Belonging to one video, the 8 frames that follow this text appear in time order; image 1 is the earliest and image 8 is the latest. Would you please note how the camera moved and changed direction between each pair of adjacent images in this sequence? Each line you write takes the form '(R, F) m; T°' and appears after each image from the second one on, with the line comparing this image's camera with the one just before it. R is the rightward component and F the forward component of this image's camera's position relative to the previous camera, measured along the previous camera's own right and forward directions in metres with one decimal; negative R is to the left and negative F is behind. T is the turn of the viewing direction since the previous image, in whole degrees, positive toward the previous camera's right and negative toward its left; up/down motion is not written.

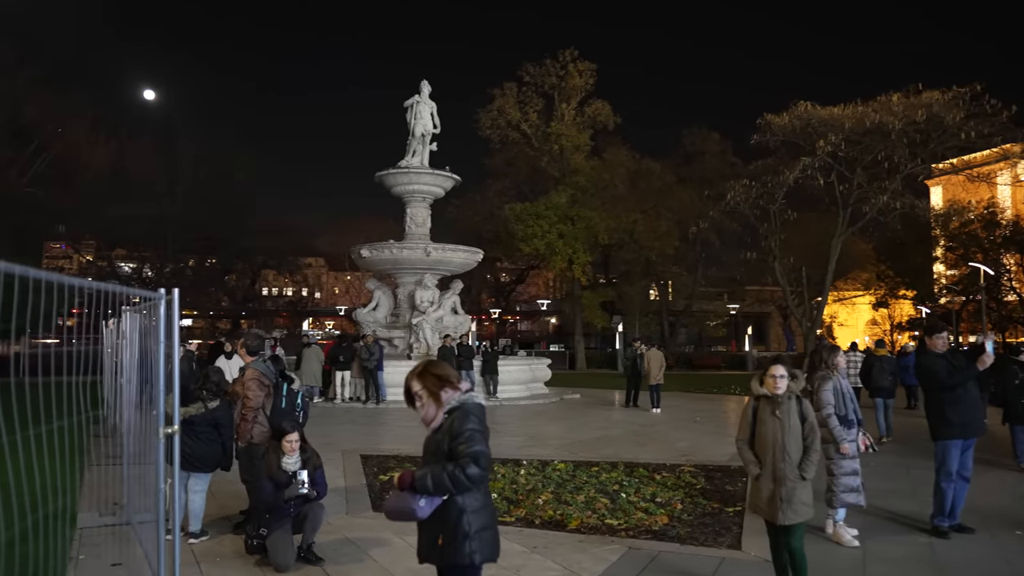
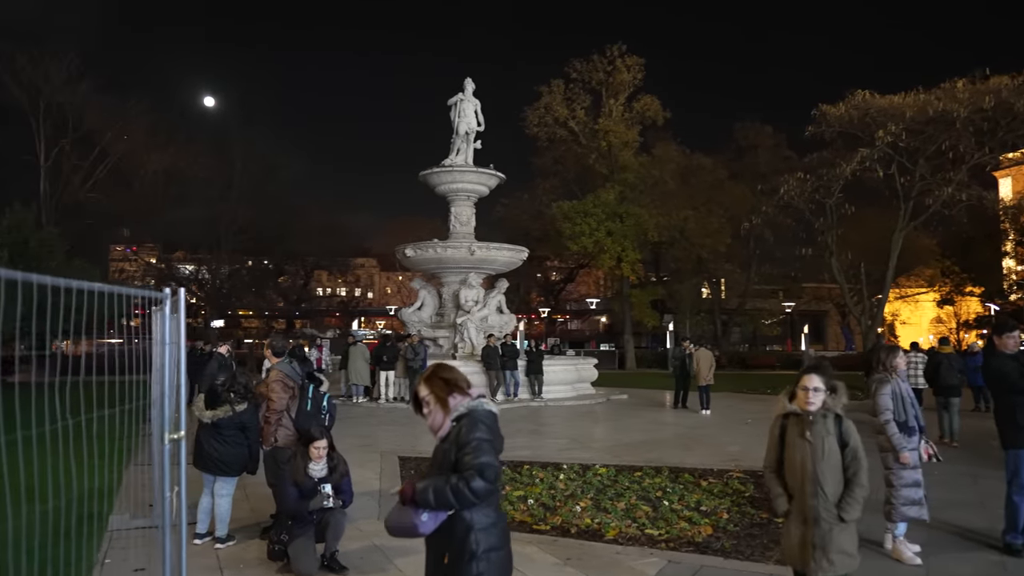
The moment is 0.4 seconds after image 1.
(+0.2, +0.3) m; -4°
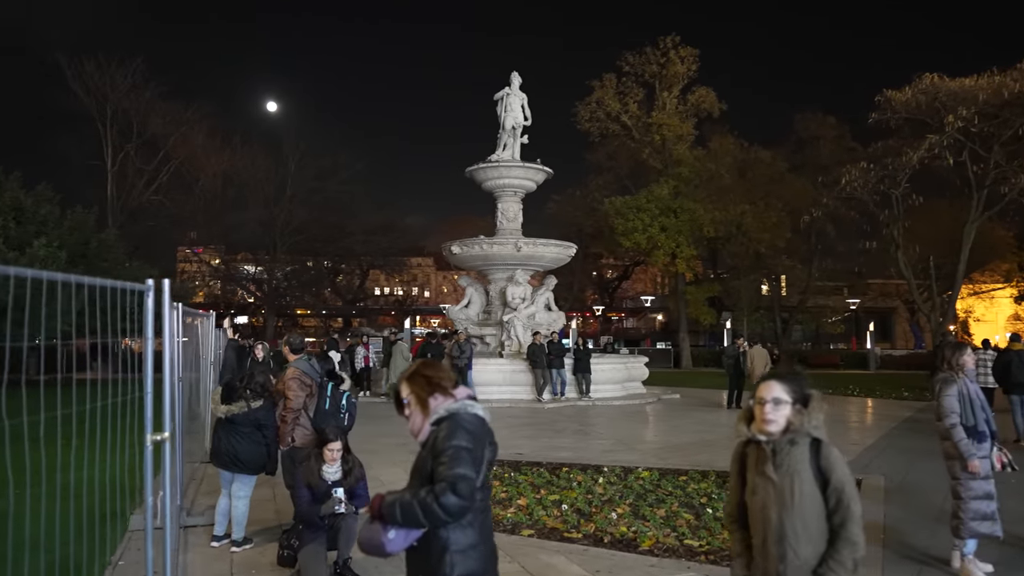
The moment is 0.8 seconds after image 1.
(+0.2, +0.4) m; -4°
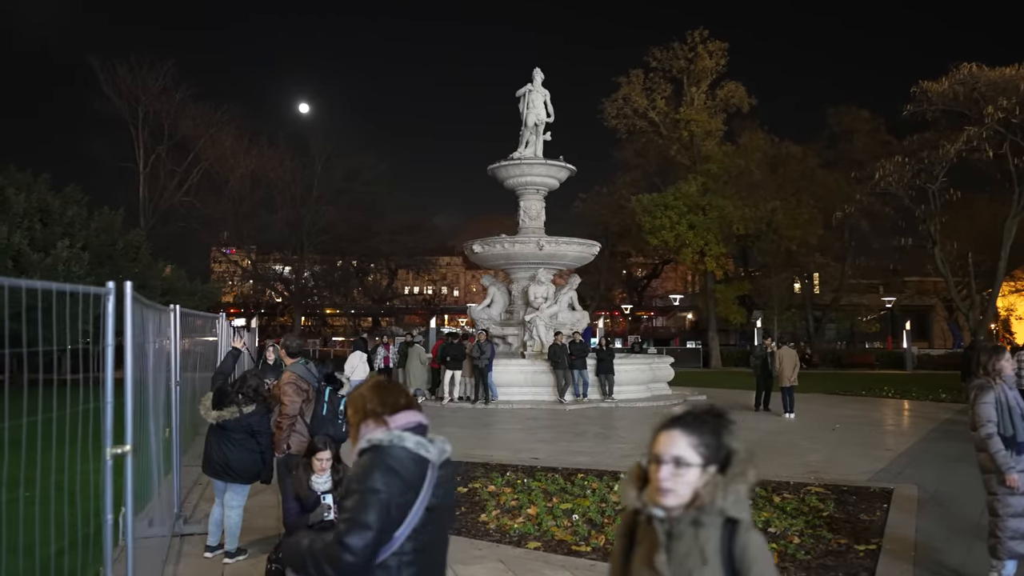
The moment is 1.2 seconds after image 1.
(+0.2, +0.3) m; -2°
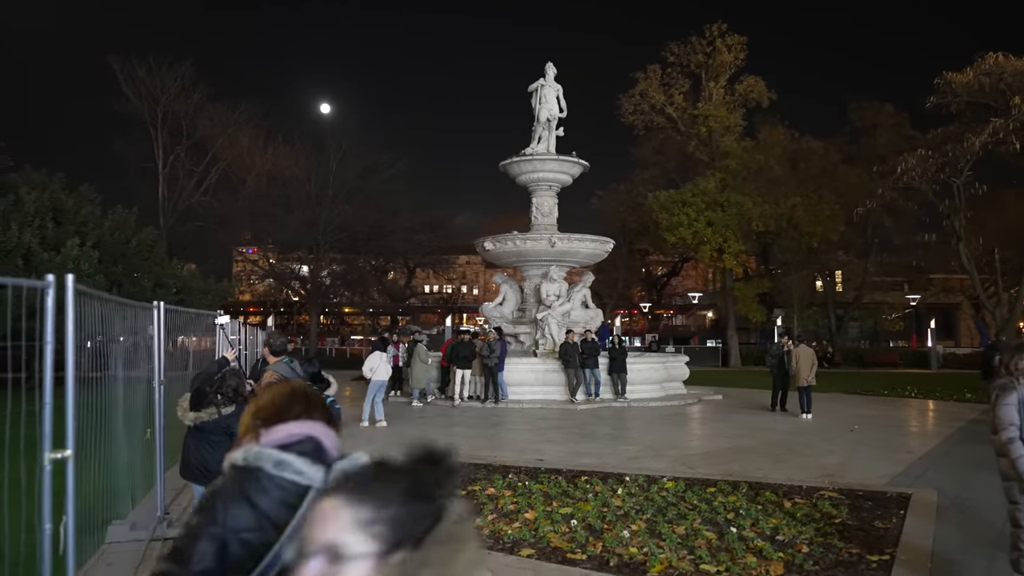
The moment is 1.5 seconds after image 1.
(+0.2, +0.3) m; -2°
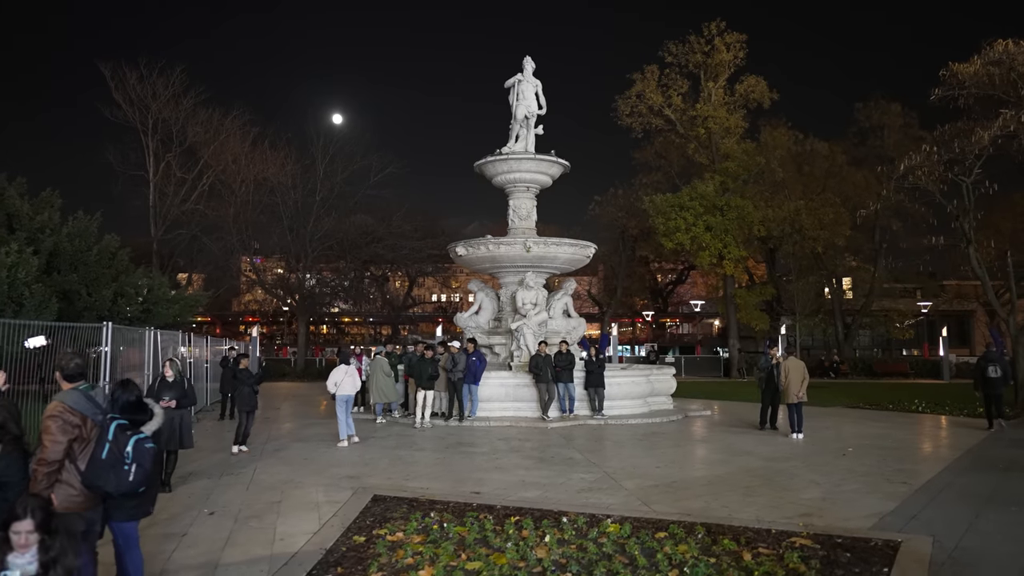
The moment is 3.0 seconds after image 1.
(+0.9, +1.3) m; -1°
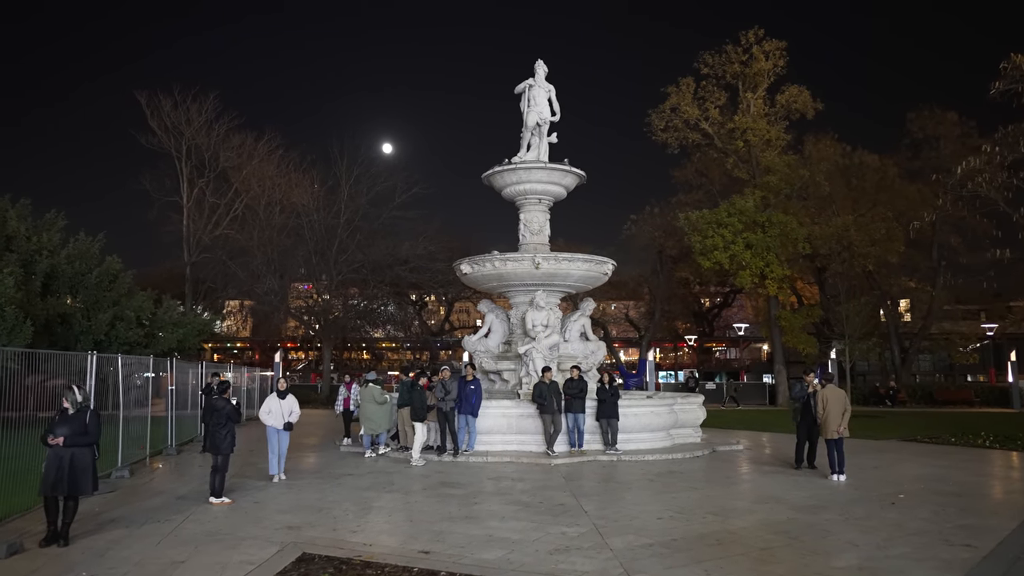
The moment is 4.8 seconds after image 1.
(+0.9, +1.6) m; -4°
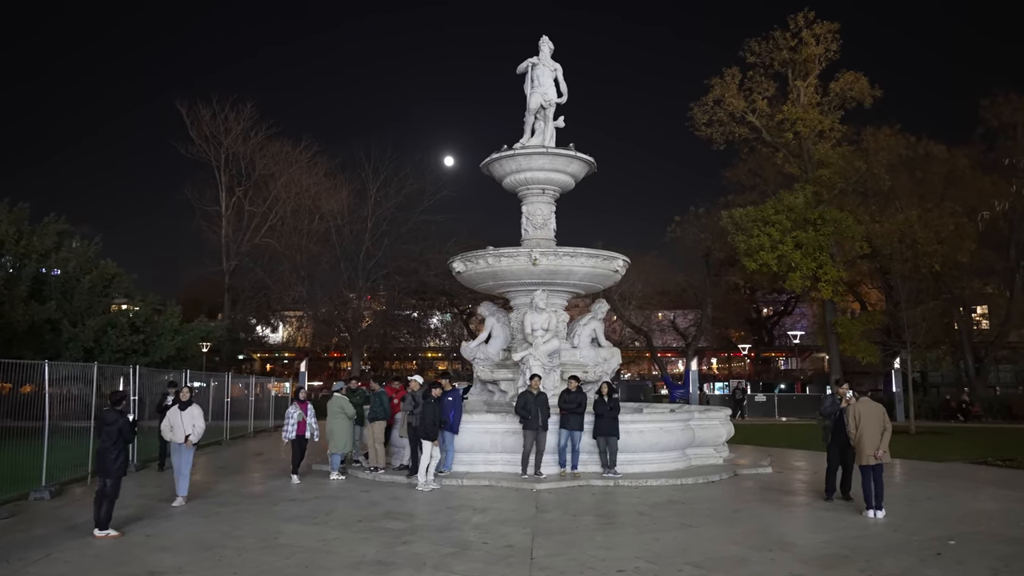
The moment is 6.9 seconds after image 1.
(+1.3, +1.8) m; -5°
